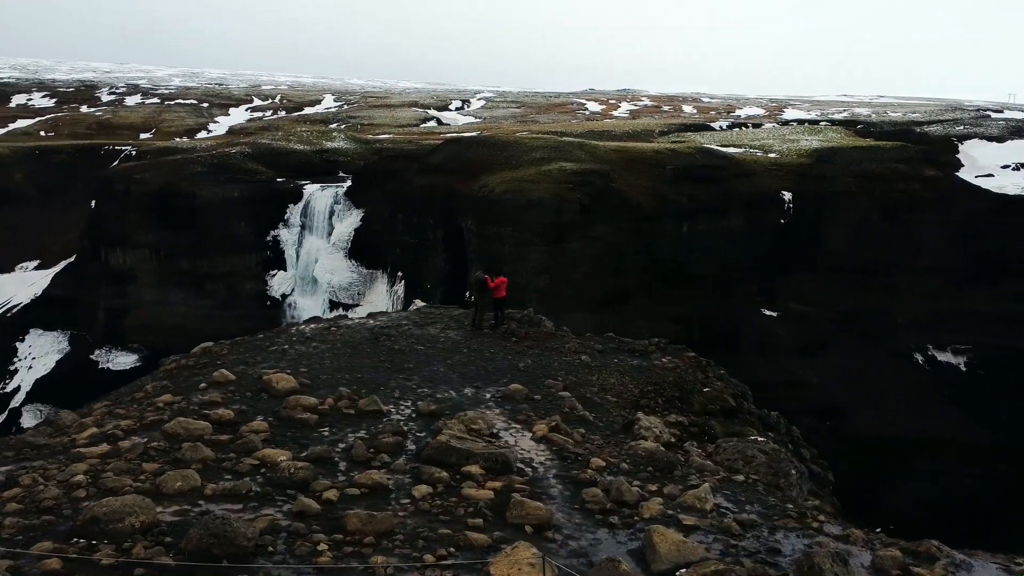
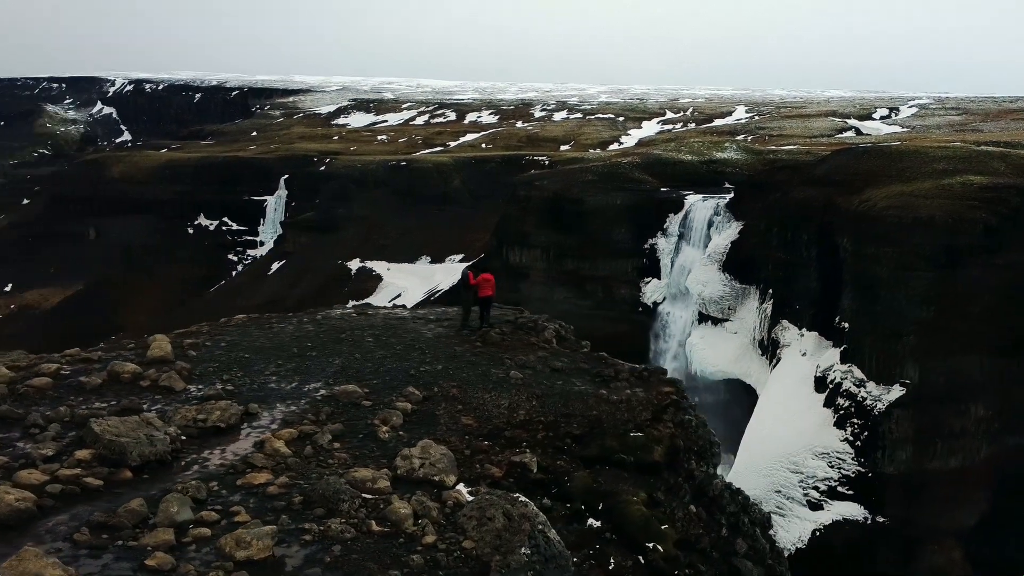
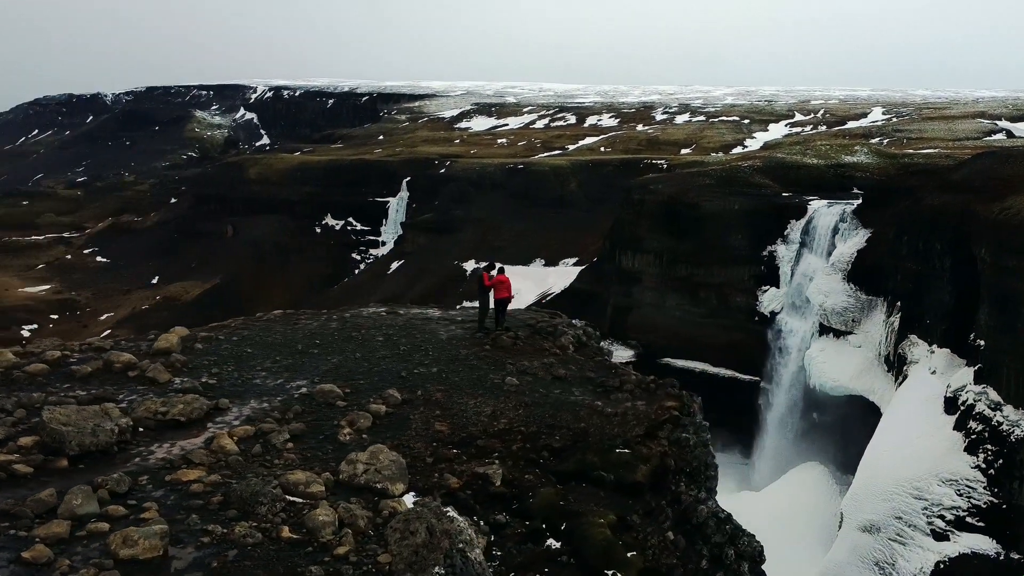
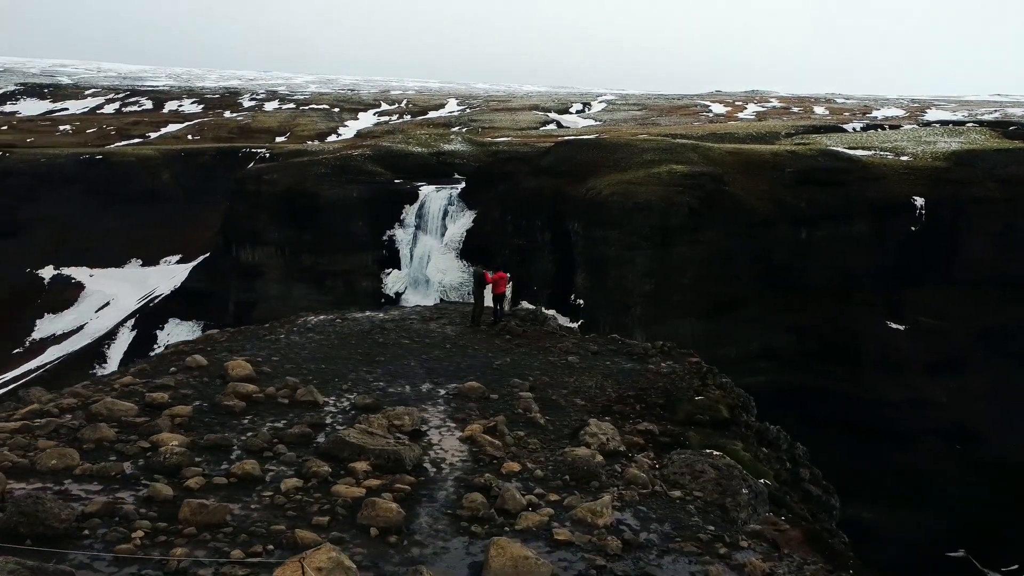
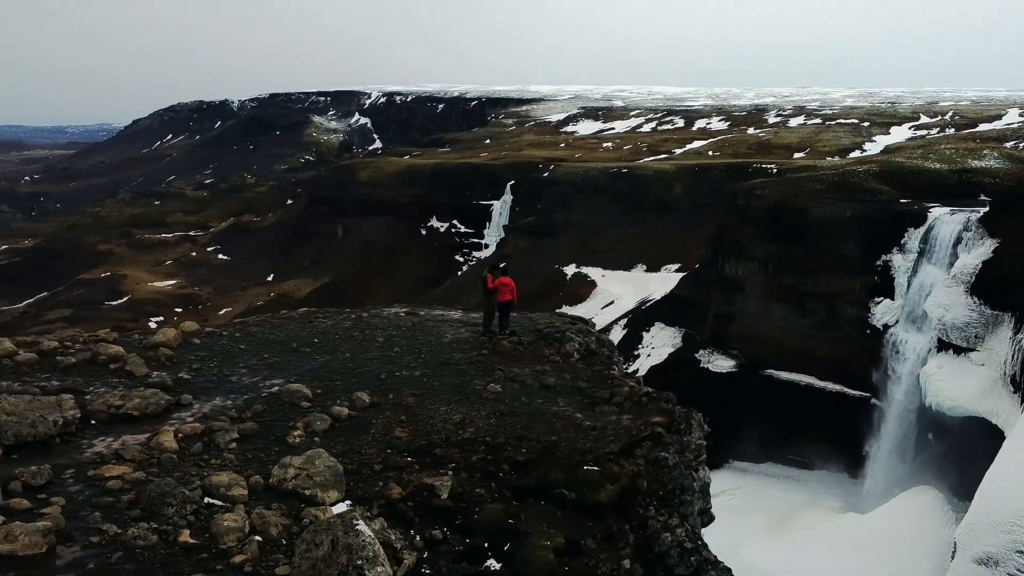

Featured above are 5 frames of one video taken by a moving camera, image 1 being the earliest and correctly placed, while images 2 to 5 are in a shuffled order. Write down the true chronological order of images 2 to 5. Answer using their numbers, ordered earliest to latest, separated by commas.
4, 2, 3, 5
